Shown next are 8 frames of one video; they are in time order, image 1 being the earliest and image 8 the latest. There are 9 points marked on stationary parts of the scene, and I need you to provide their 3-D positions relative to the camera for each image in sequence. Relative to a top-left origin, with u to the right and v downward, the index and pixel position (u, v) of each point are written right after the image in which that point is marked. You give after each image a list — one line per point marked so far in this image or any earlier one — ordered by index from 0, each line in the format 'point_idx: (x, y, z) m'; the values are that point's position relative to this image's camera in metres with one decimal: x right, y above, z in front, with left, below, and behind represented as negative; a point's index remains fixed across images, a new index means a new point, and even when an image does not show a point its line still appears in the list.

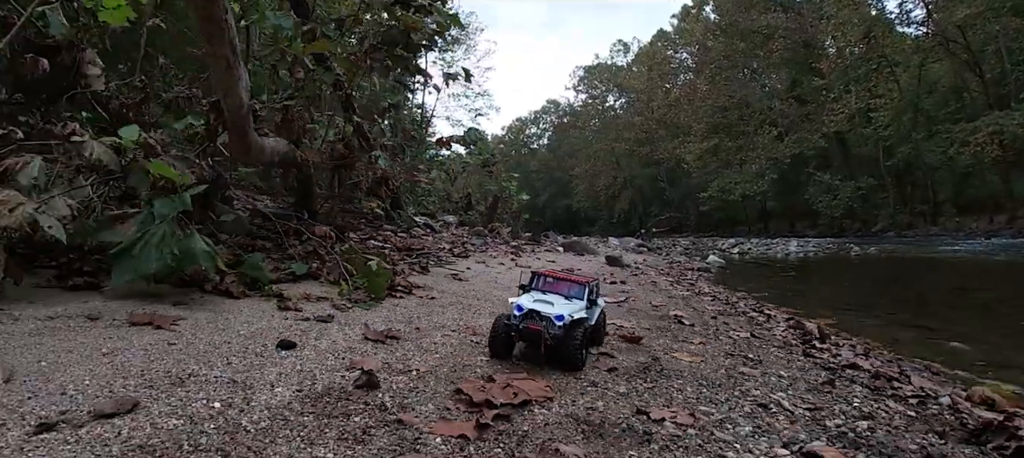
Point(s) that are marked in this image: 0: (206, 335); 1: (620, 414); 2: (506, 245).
0: (-1.3, -0.4, +2.5) m
1: (+0.4, -0.6, +2.1) m
2: (0.0, -0.3, +10.9) m
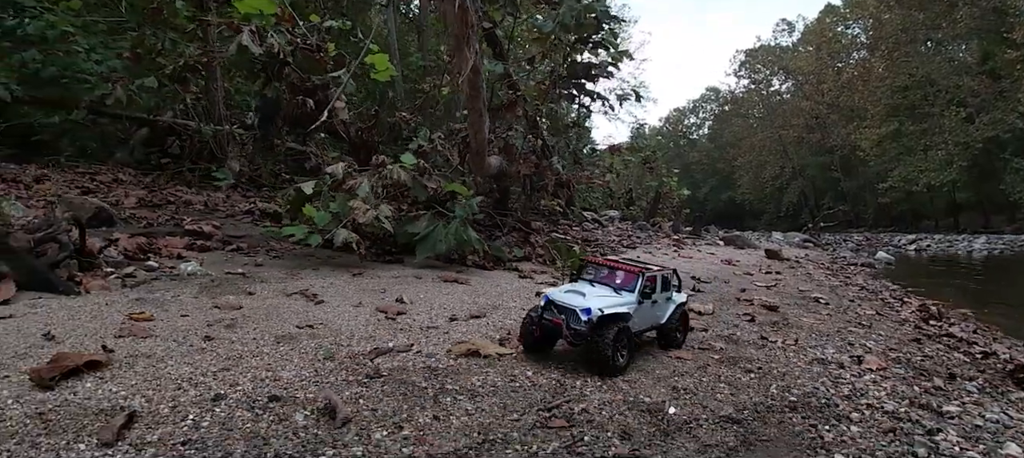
0: (-0.2, -0.4, +4.2) m
1: (+1.4, -0.6, +3.4) m
2: (+3.2, -0.2, +12.0) m
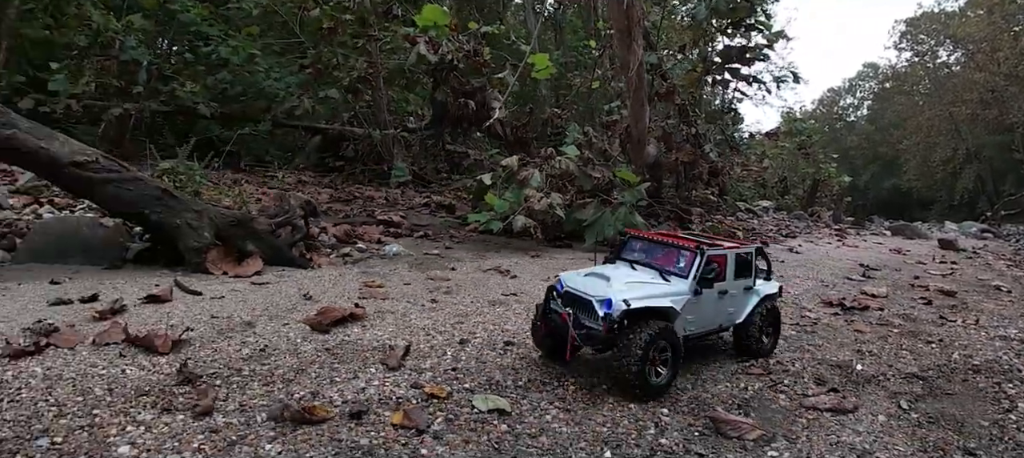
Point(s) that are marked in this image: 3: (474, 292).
0: (+1.1, -0.3, +4.5) m
1: (+2.4, -0.5, +3.4) m
2: (+6.0, 0.0, +11.4) m
3: (-0.2, -0.4, +3.6) m
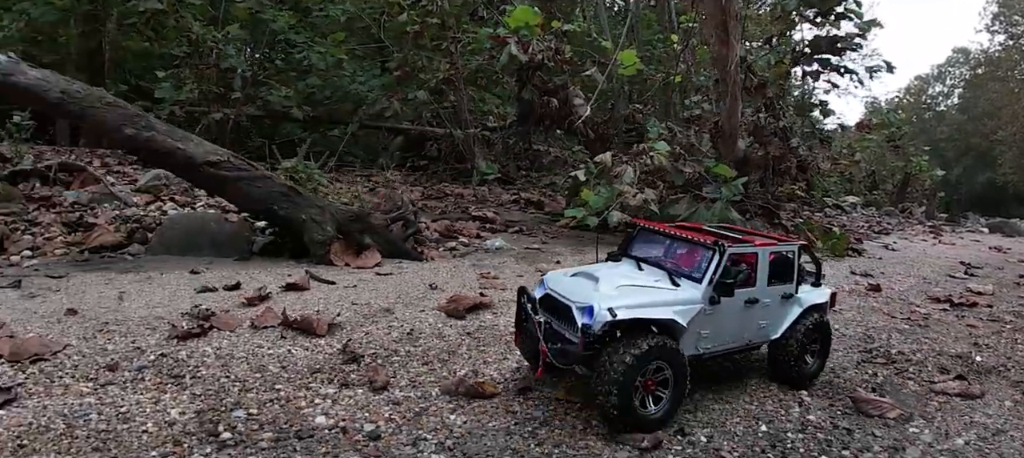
0: (+1.9, -0.3, +4.5) m
1: (+3.1, -0.5, +3.3) m
2: (+7.5, +0.1, +10.9) m
3: (+0.5, -0.4, +3.8) m
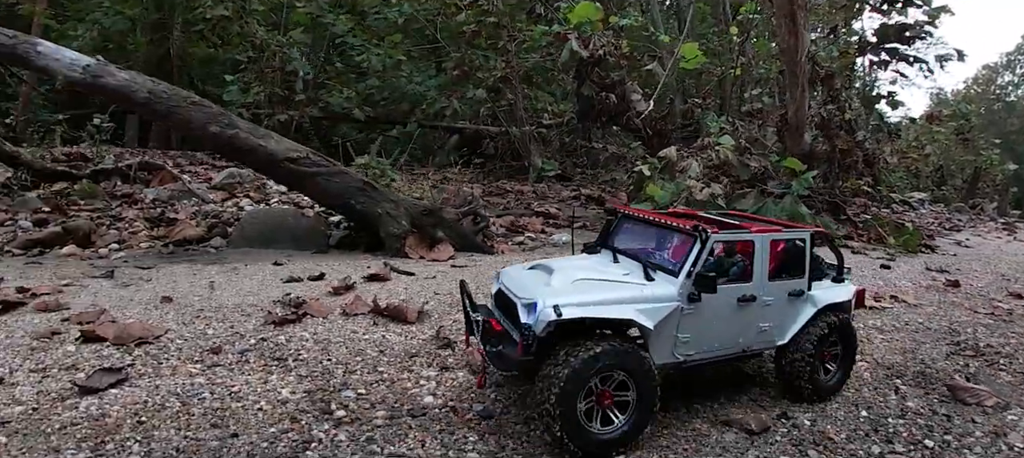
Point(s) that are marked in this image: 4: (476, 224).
0: (+2.4, -0.2, +4.5) m
1: (+3.5, -0.4, +3.2) m
2: (+8.5, +0.1, +10.4) m
3: (+1.0, -0.3, +3.9) m
4: (-0.4, 0.0, +5.9) m
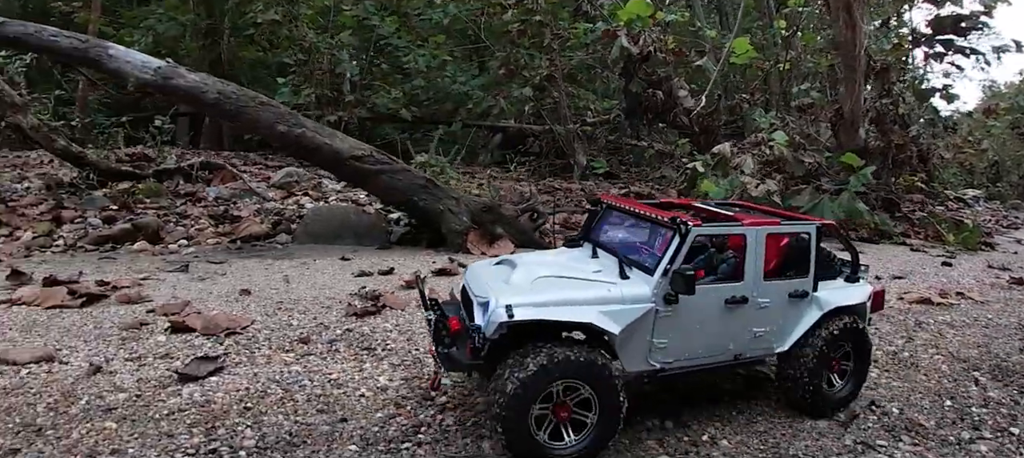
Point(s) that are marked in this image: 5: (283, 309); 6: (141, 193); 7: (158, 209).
0: (+2.9, -0.2, +4.6) m
1: (+4.0, -0.4, +3.2) m
2: (+9.3, +0.2, +10.1) m
3: (+1.4, -0.3, +4.0) m
4: (+0.2, +0.1, +6.1) m
5: (-1.9, -0.6, +4.9) m
6: (-8.5, +0.8, +13.8) m
7: (-7.9, +0.4, +13.5) m
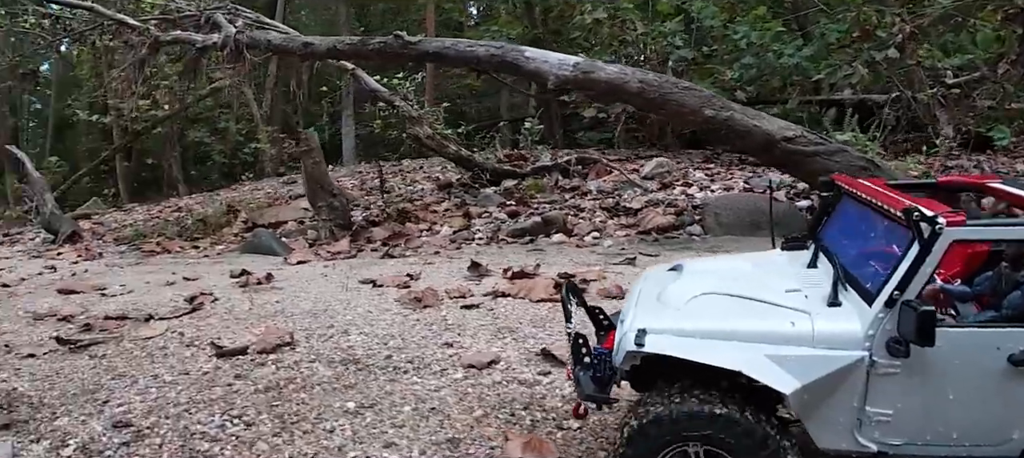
0: (+7.4, +0.1, +0.6) m
1: (+7.8, 0.0, -1.1) m
2: (+15.4, +0.6, +3.3) m
3: (+5.8, 0.0, +0.7) m
4: (+5.4, +0.4, +3.1) m
5: (+3.1, -0.4, +2.7) m
6: (+0.4, +0.9, +13.6) m
7: (+0.9, +0.6, +13.0) m
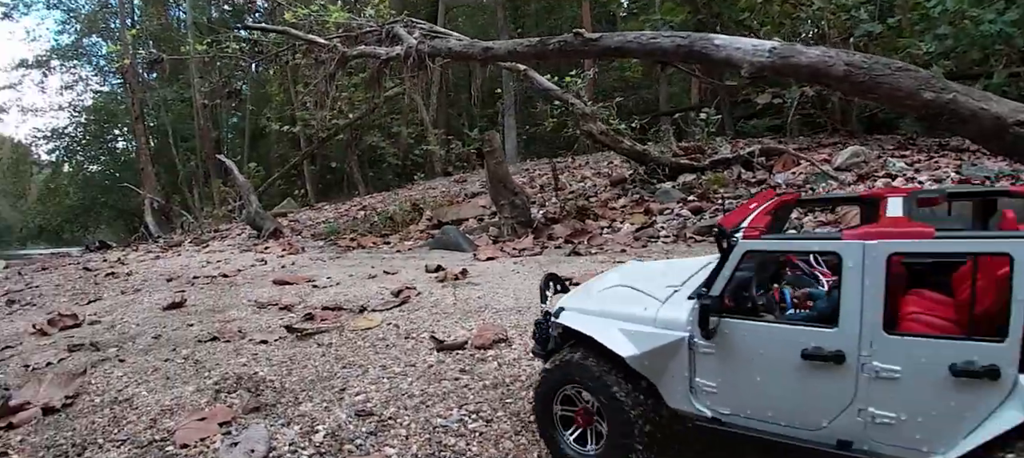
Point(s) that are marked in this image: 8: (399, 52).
0: (+8.1, +0.1, -1.3) m
1: (+8.1, -0.1, -3.0) m
2: (+16.5, +0.6, -0.6) m
3: (+6.5, 0.0, -0.8) m
4: (+6.8, +0.3, +1.6) m
5: (+4.4, -0.4, +1.8) m
6: (+4.4, +1.0, +13.0) m
7: (+4.7, +0.6, +12.3) m
8: (-3.3, +5.2, +17.5) m
